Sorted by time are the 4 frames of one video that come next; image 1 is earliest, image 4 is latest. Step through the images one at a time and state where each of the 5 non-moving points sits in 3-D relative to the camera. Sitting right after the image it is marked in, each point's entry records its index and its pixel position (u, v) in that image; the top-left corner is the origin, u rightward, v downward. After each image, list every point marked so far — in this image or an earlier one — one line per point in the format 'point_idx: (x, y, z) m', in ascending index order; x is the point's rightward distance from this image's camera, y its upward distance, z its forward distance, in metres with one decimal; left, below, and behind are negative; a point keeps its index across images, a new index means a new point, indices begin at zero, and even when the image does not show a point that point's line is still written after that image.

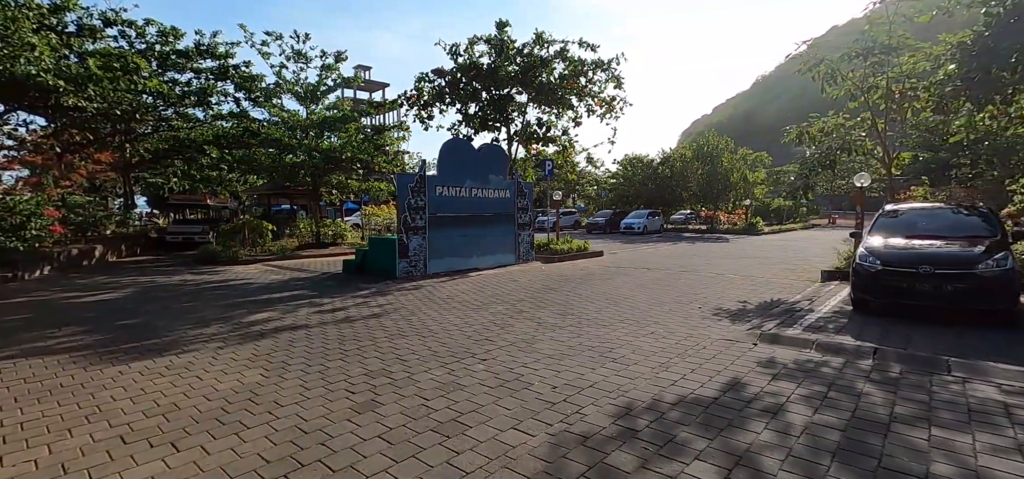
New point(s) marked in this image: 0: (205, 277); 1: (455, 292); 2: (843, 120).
0: (-7.3, -0.9, +11.4) m
1: (-1.1, -1.0, +8.9) m
2: (+6.8, +2.5, +10.0) m
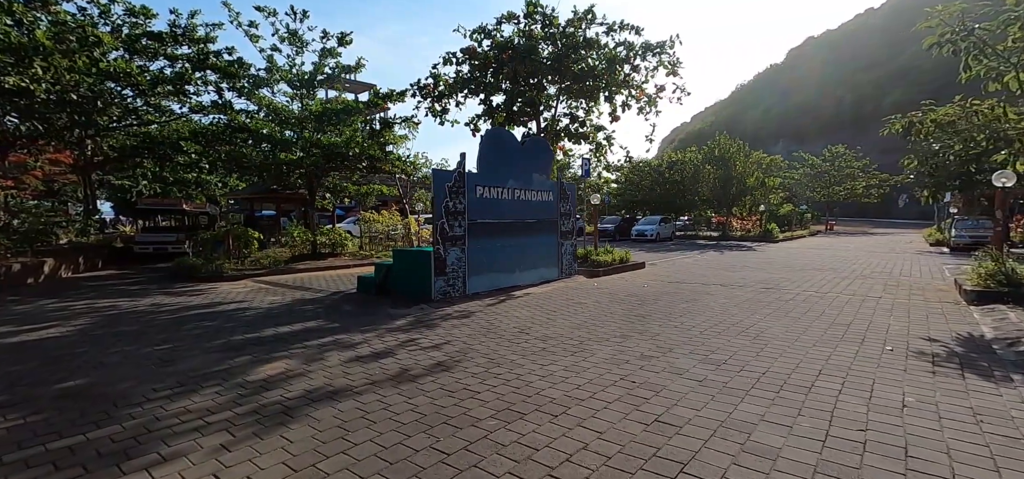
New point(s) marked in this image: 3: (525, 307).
0: (-6.2, -1.2, +9.1) m
1: (+0.1, -1.2, +6.9) m
2: (+7.9, +2.3, +8.3) m
3: (+0.2, -1.1, +8.1) m
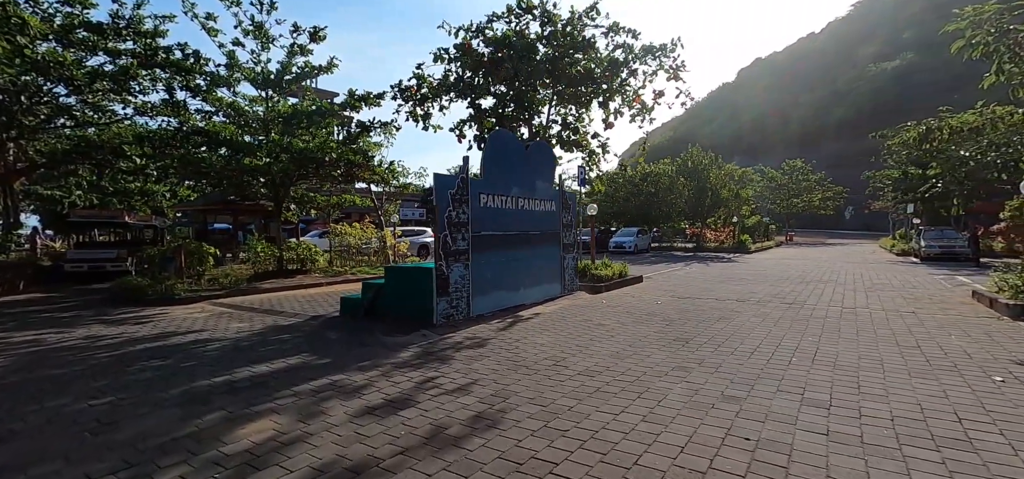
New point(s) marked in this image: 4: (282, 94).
0: (-6.0, -1.4, +7.5) m
1: (+0.4, -1.4, +5.9) m
2: (+8.1, +2.1, +8.0) m
3: (+0.4, -1.4, +7.1) m
4: (-6.9, +4.4, +14.4) m
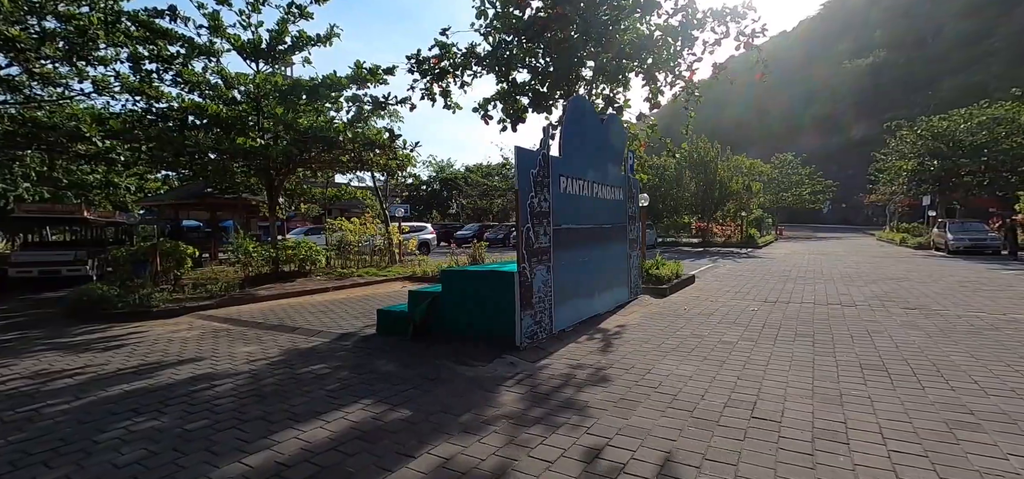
0: (-4.8, -1.4, +5.5) m
1: (+1.7, -1.3, +4.2) m
2: (+9.2, +2.2, +6.7) m
3: (+1.7, -1.3, +5.4) m
4: (-6.1, +4.4, +12.3) m
